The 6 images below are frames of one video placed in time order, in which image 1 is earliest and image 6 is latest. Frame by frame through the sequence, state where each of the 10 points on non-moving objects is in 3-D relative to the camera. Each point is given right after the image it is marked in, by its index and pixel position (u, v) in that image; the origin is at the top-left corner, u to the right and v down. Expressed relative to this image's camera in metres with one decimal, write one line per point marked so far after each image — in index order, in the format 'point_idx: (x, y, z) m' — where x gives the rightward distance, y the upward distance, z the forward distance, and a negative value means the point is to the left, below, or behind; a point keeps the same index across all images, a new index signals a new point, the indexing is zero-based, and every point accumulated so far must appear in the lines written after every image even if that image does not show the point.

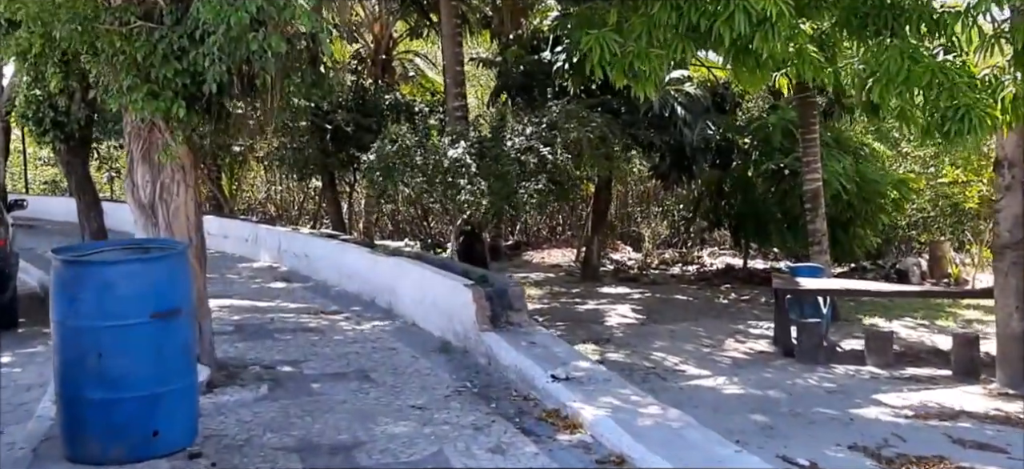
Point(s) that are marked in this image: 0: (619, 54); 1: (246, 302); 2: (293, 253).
0: (+0.8, +1.3, +7.7) m
1: (-2.5, -0.6, +9.6) m
2: (-2.5, -0.2, +11.7) m
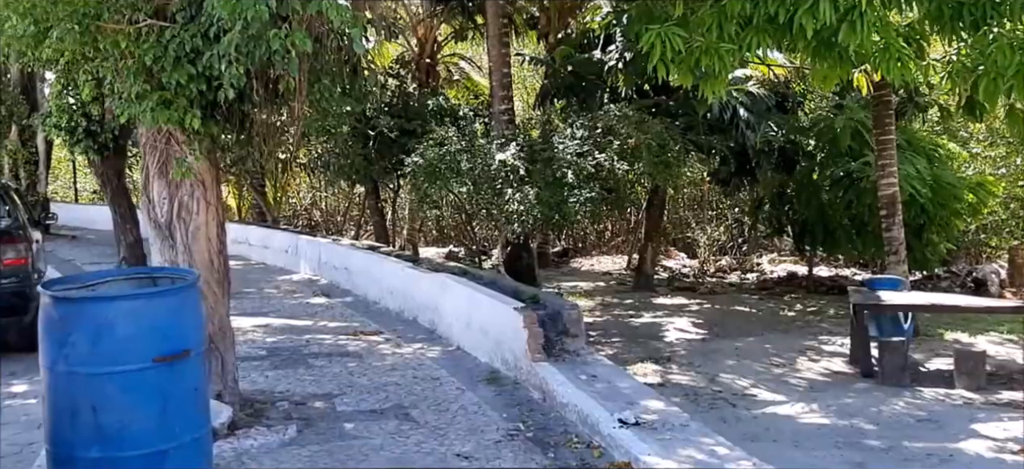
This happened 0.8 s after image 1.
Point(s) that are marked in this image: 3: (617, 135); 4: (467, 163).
0: (+1.2, +1.2, +7.0) m
1: (-2.0, -0.7, +9.0) m
2: (-1.9, -0.3, +11.1) m
3: (+1.1, +1.1, +11.3) m
4: (-0.5, +0.8, +11.3) m
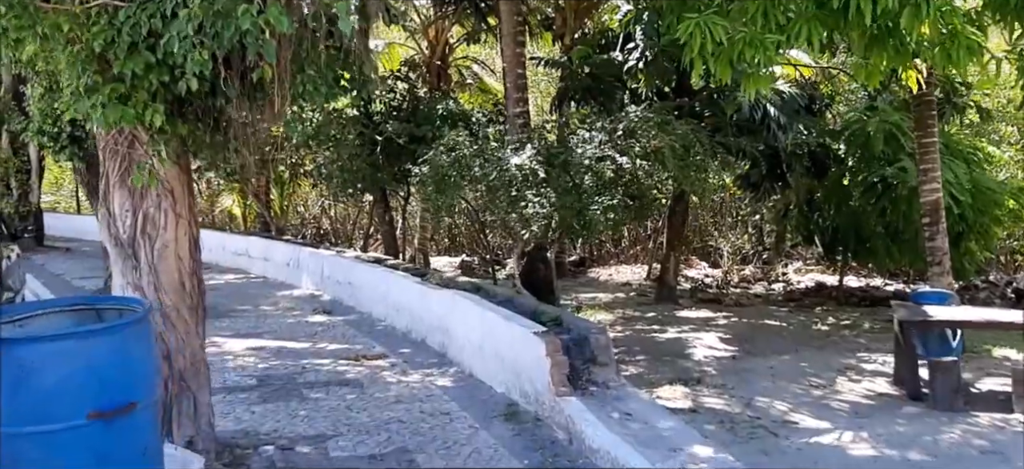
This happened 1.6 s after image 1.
0: (+1.3, +1.2, +6.2) m
1: (-1.9, -0.8, +8.3) m
2: (-1.8, -0.5, +10.4) m
3: (+1.3, +1.0, +10.6) m
4: (-0.4, +0.7, +10.6) m
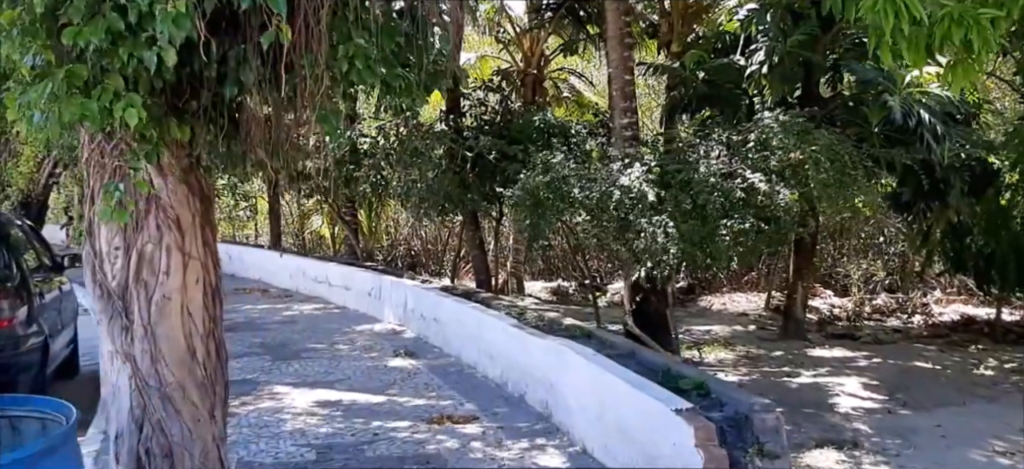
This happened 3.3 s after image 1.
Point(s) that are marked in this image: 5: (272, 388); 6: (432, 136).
0: (+1.9, +1.0, +4.7) m
1: (-1.1, -1.1, +7.0) m
2: (-0.8, -0.7, +9.1) m
3: (+2.3, +0.7, +9.0) m
4: (+0.6, +0.4, +9.1) m
5: (-1.6, -1.0, +7.0) m
6: (-0.9, +1.1, +12.0) m
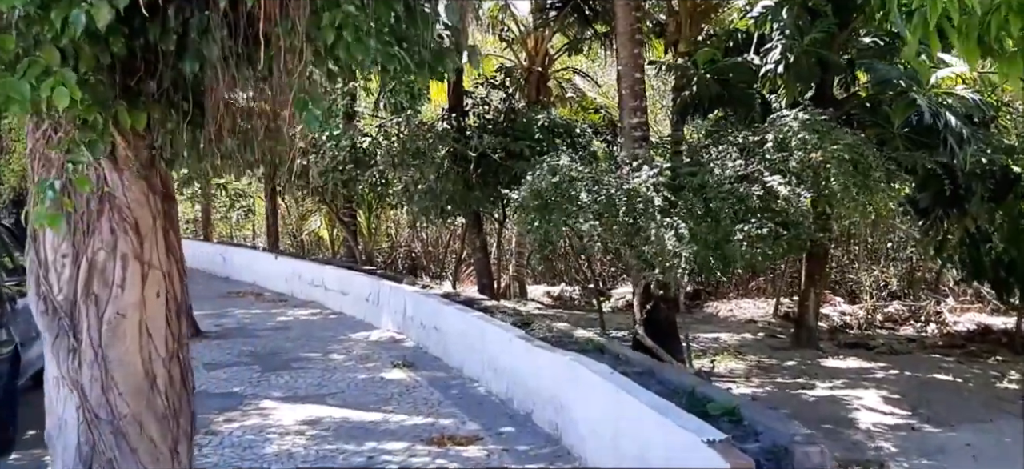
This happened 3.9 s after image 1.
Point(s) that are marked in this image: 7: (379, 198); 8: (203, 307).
0: (+1.9, +0.9, +4.2) m
1: (-1.0, -1.1, +6.5) m
2: (-0.8, -0.7, +8.6) m
3: (+2.3, +0.7, +8.5) m
4: (+0.7, +0.4, +8.7) m
5: (-1.6, -1.1, +6.5) m
6: (-0.9, +1.1, +11.5) m
7: (-1.7, +0.5, +13.4) m
8: (-3.7, -0.9, +12.3) m
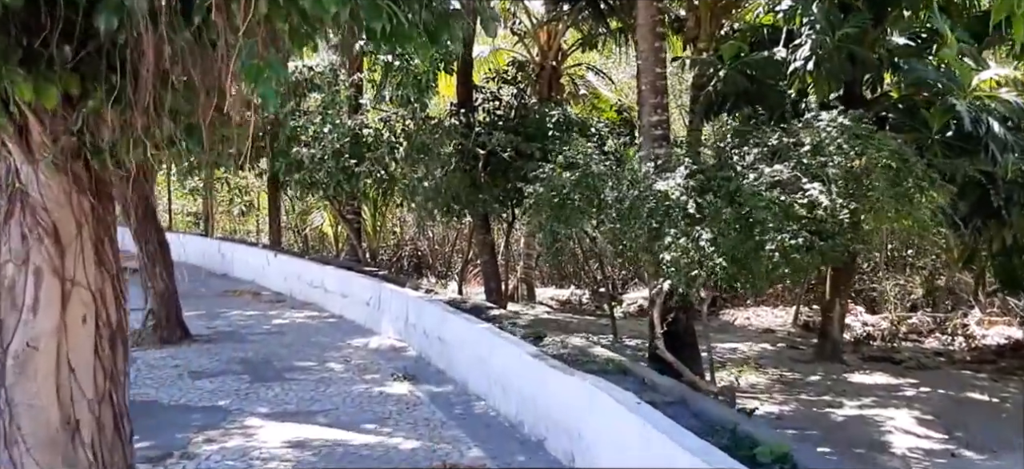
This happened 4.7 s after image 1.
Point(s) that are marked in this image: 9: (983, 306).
0: (+2.0, +0.9, +3.6) m
1: (-1.0, -1.1, +5.9) m
2: (-0.7, -0.8, +8.0) m
3: (+2.4, +0.6, +7.9) m
4: (+0.8, +0.3, +8.1) m
5: (-1.5, -1.1, +6.0) m
6: (-0.7, +1.1, +10.9) m
7: (-1.6, +0.5, +12.8) m
8: (-3.6, -0.8, +11.7) m
9: (+6.8, -1.0, +14.8) m
